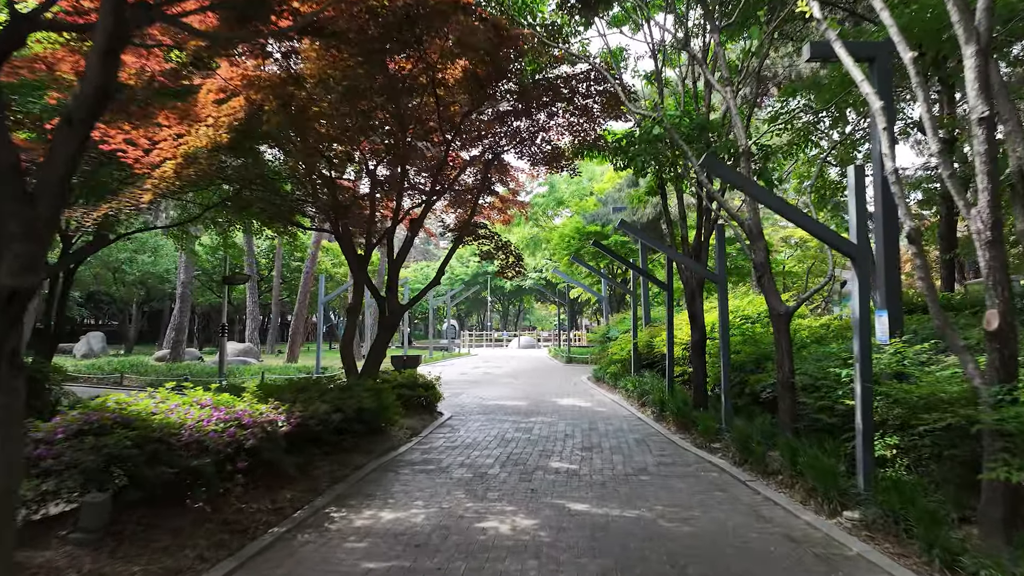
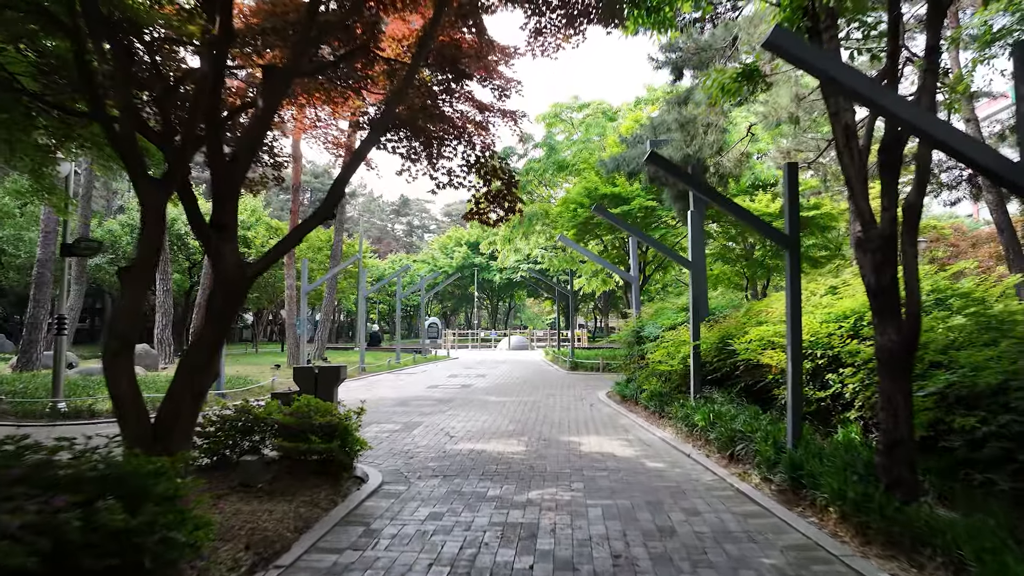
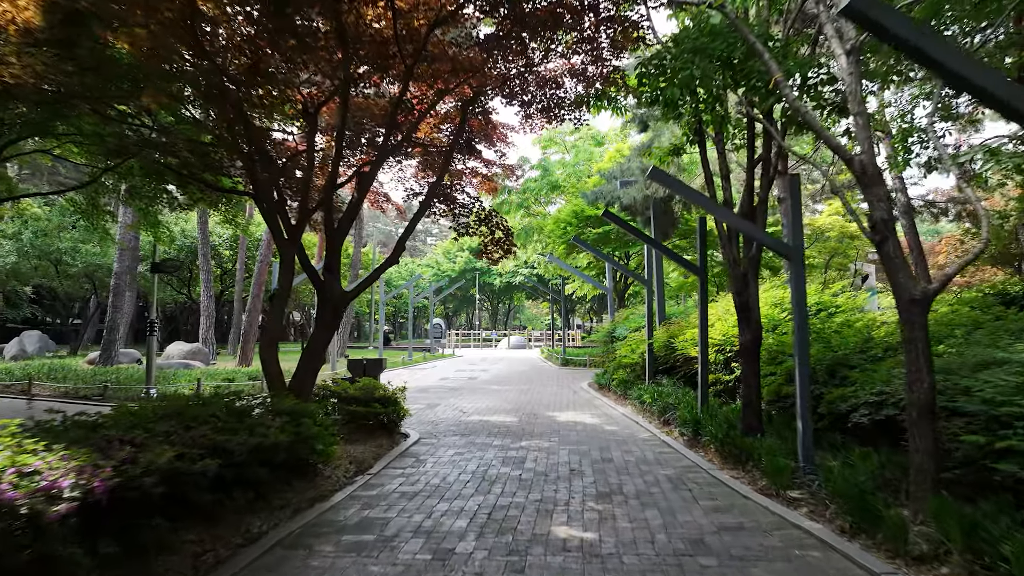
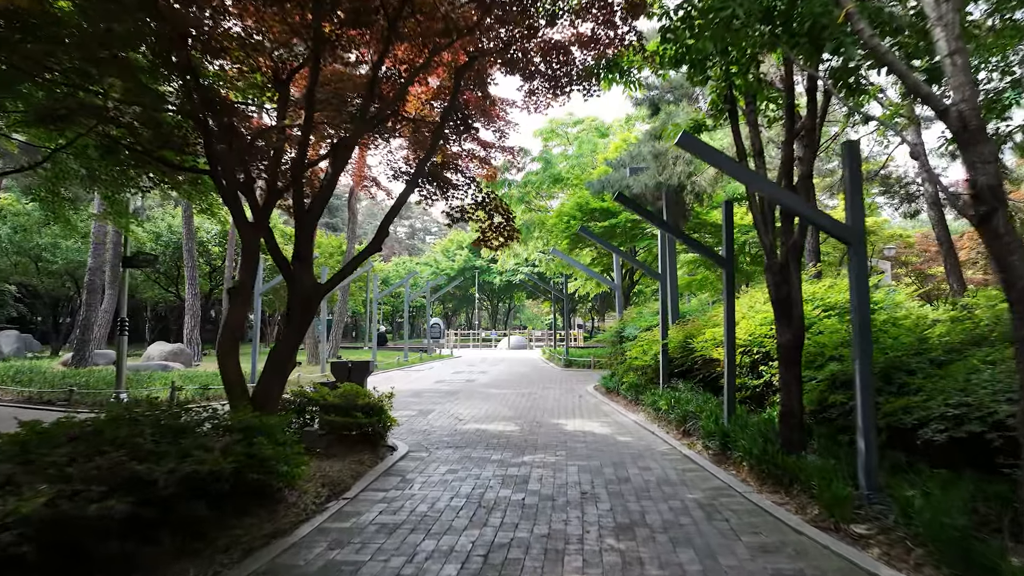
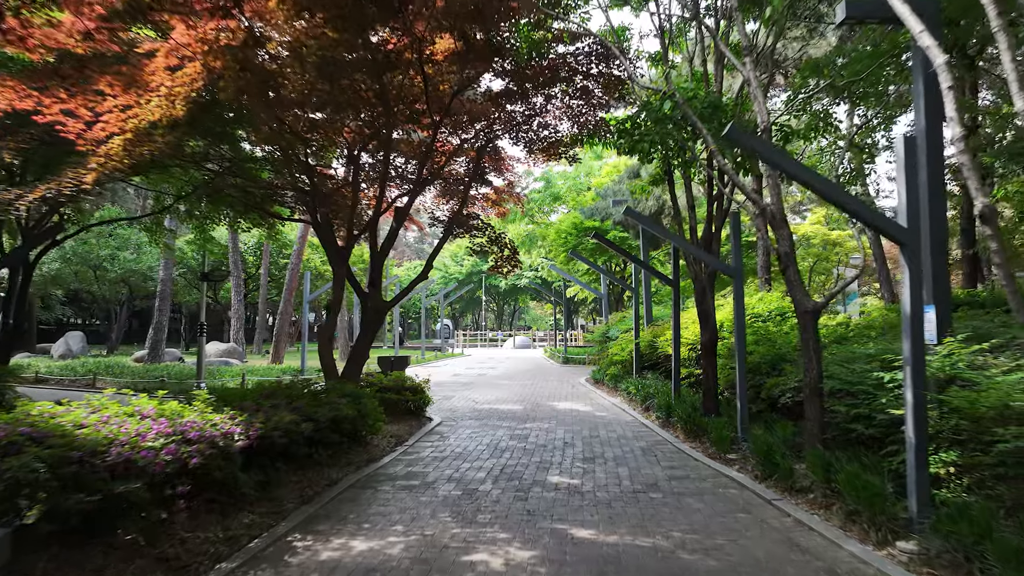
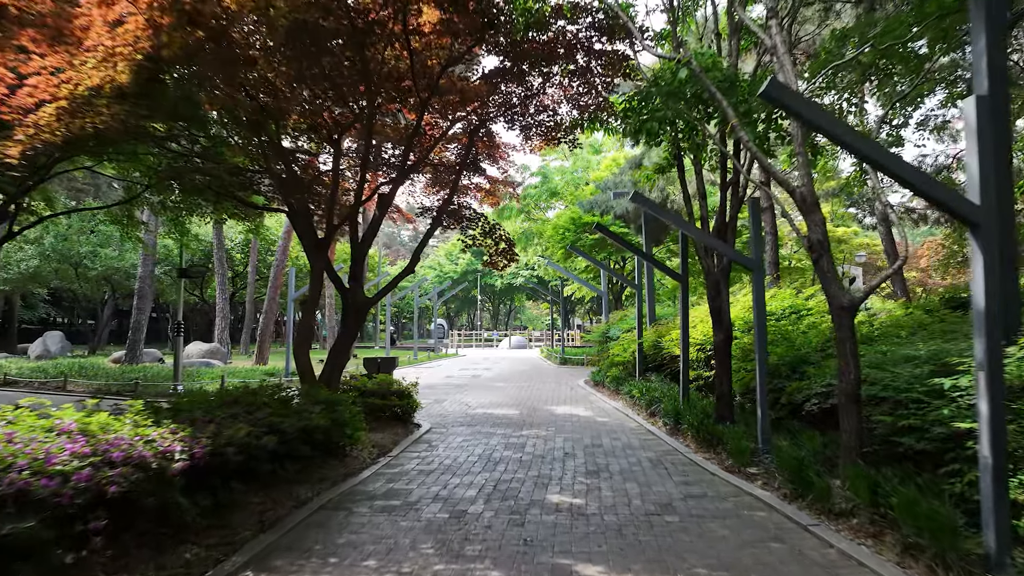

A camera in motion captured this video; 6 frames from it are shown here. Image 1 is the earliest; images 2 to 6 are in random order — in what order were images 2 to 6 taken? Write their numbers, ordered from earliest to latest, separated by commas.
5, 6, 3, 4, 2
